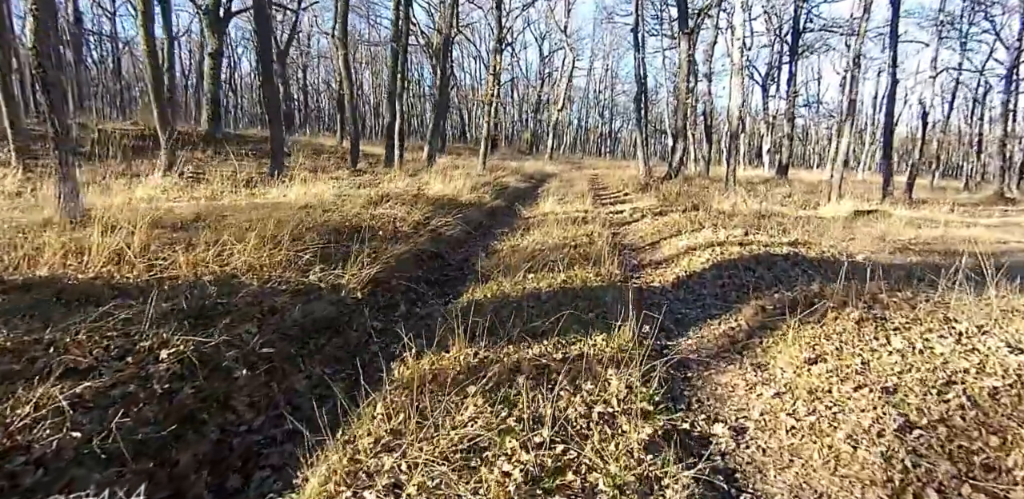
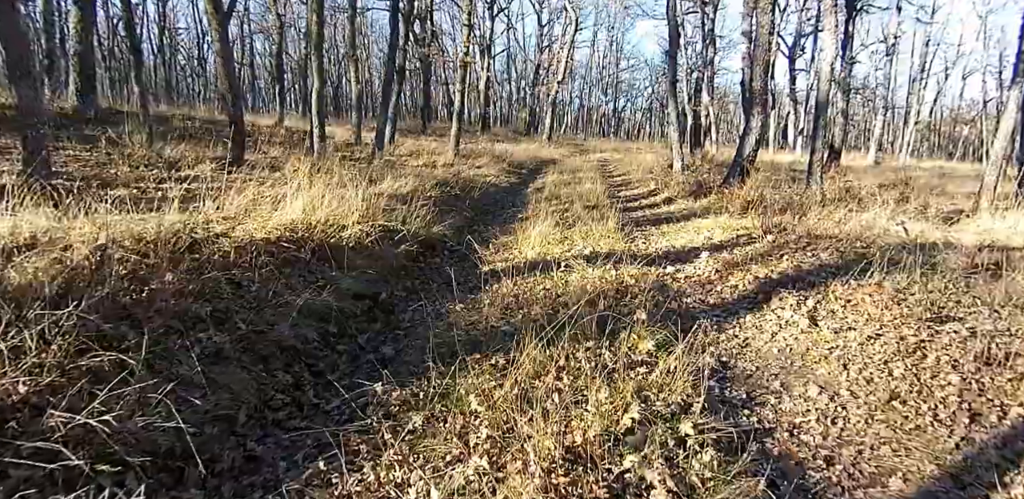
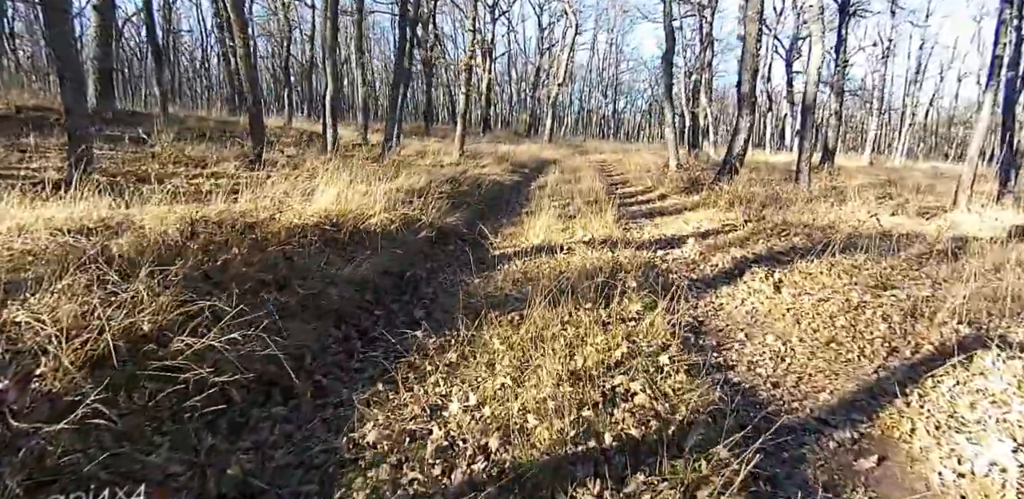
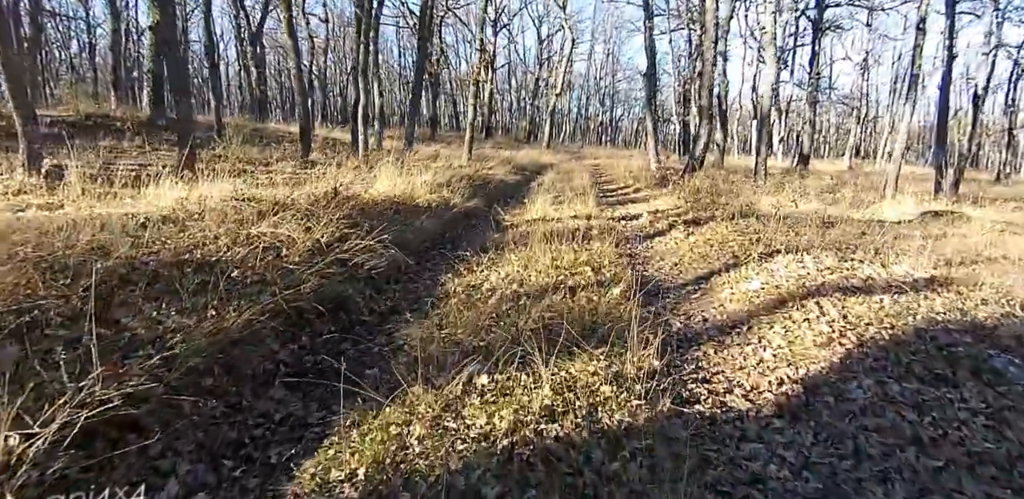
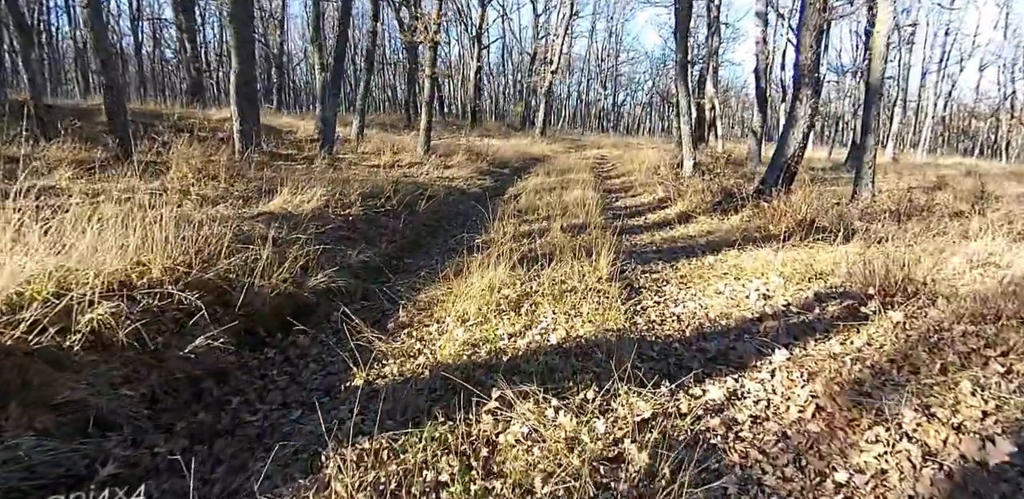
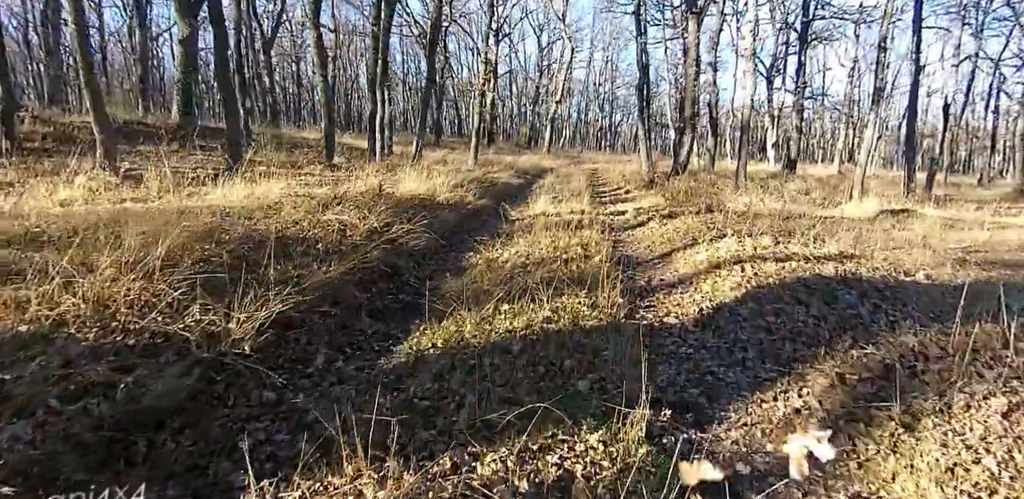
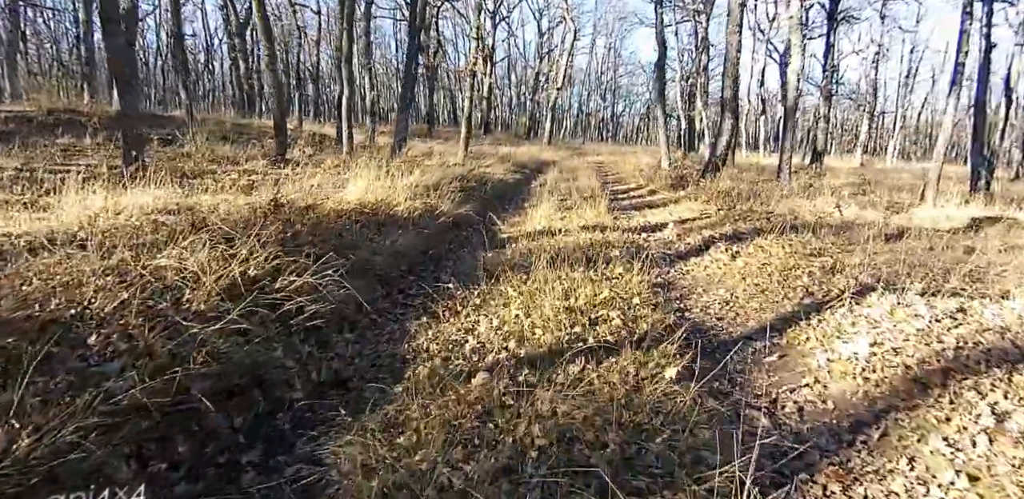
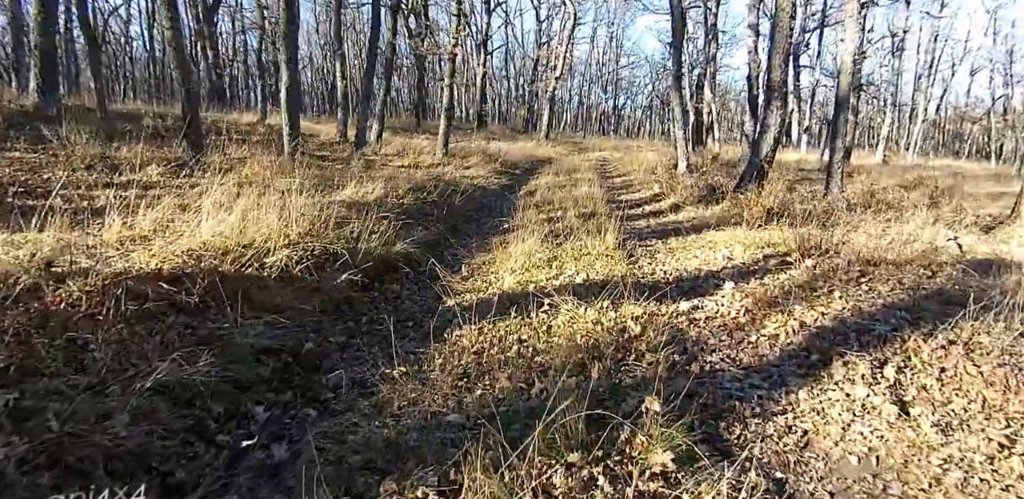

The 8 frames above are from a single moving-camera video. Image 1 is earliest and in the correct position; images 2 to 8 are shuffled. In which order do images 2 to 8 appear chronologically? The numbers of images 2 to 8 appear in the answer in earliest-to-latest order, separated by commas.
6, 4, 7, 3, 2, 8, 5
